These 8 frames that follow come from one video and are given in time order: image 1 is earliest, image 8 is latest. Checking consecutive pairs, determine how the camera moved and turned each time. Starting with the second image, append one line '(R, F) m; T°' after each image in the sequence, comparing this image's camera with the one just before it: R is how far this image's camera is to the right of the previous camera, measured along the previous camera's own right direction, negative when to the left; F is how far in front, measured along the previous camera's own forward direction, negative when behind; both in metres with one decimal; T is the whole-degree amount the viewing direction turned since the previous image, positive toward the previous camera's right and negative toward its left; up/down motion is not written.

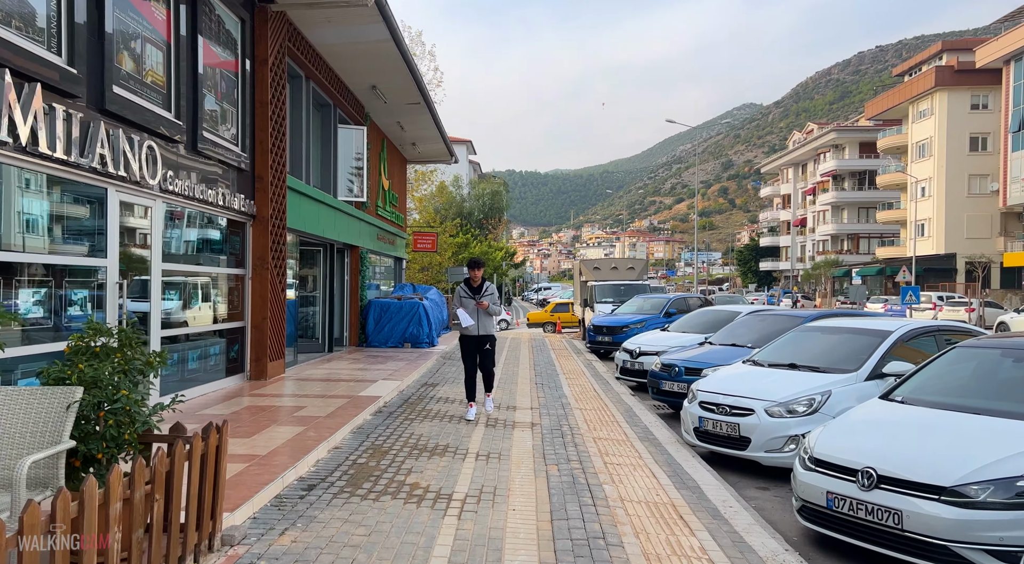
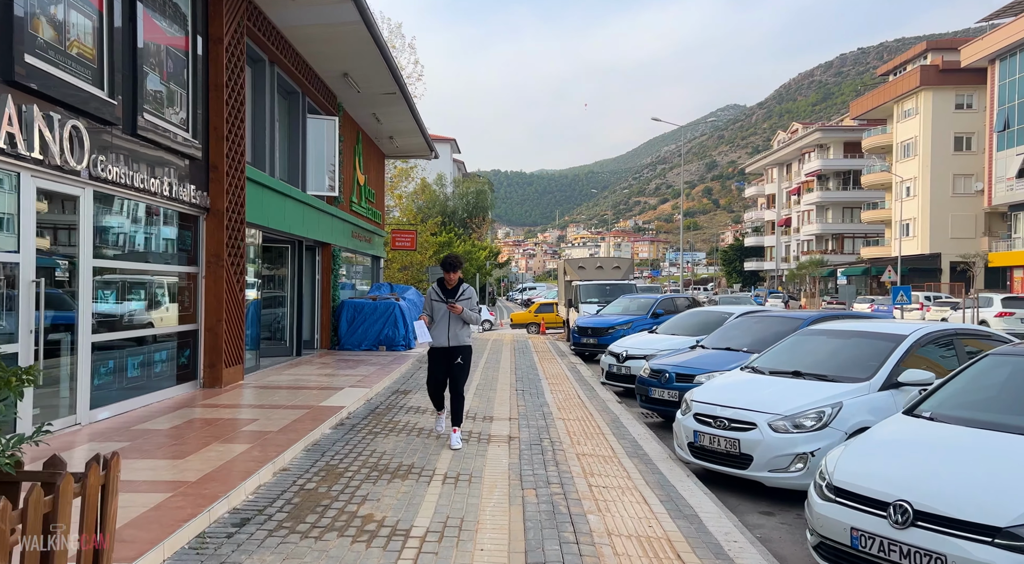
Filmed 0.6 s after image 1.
(+0.1, +0.8) m; +1°
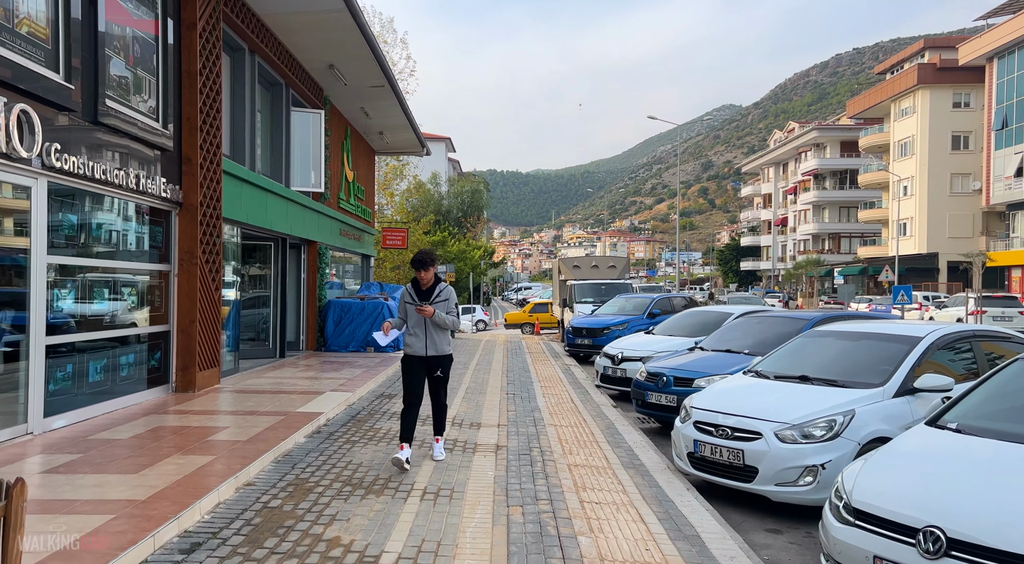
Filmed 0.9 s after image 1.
(+0.1, +0.5) m; 0°
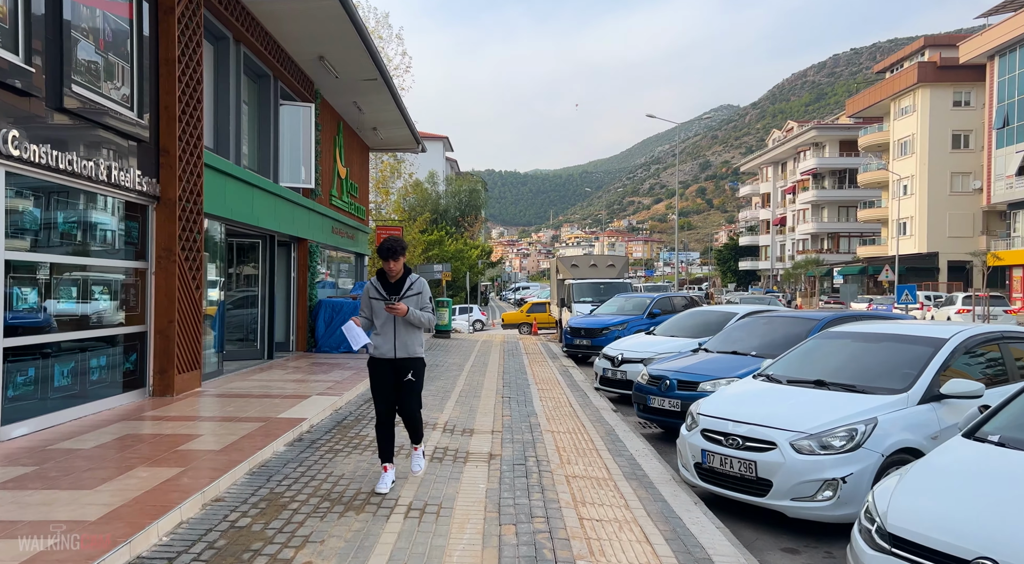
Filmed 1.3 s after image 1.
(0.0, +0.5) m; 0°
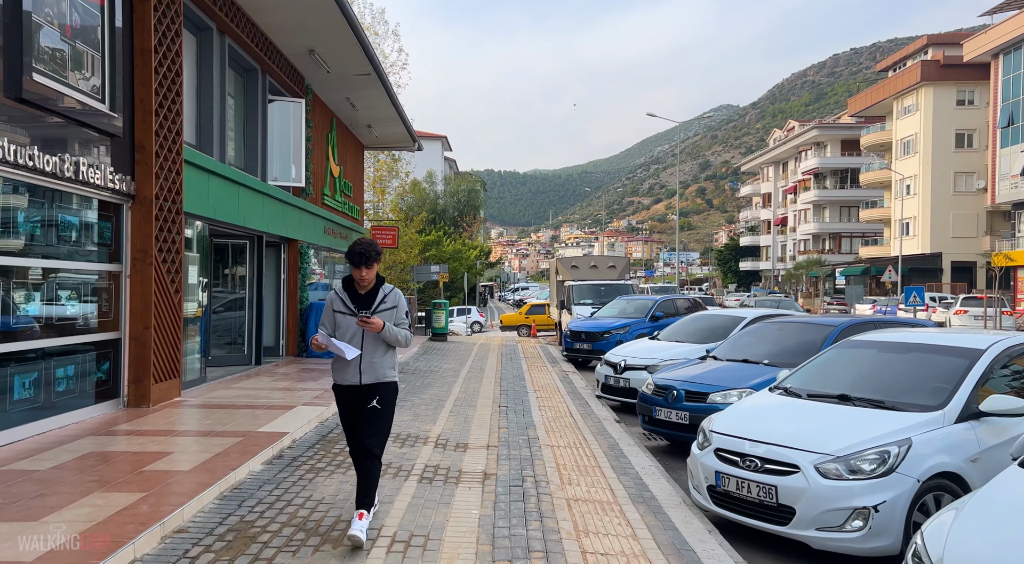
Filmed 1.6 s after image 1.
(0.0, +0.5) m; 0°
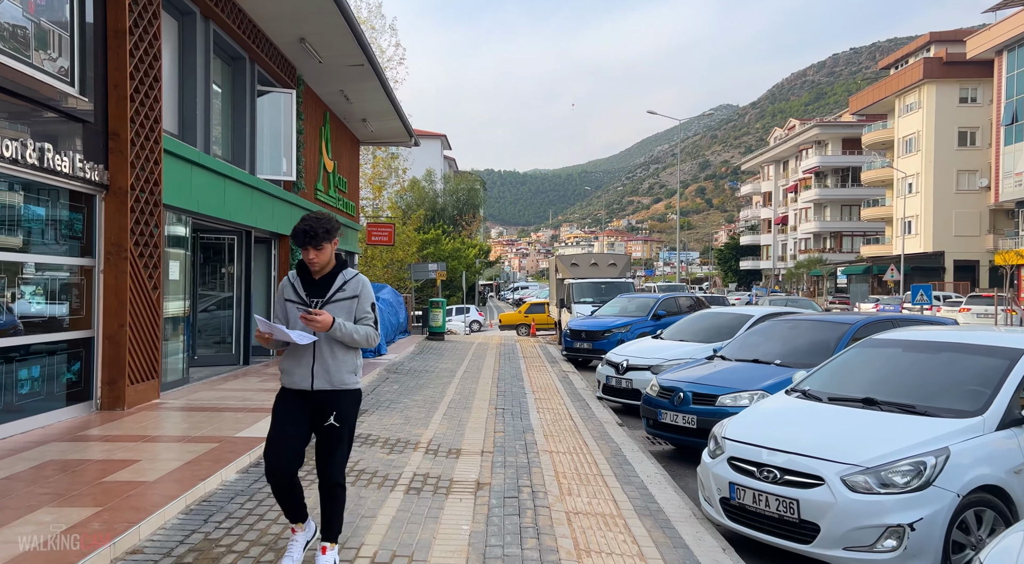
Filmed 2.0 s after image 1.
(0.0, +0.5) m; 0°
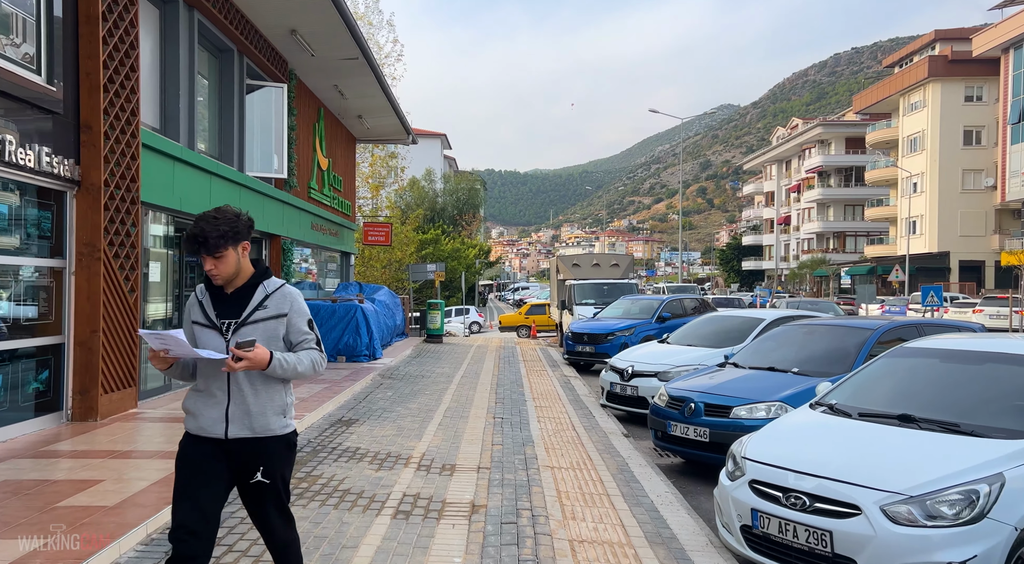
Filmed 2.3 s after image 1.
(0.0, +0.5) m; 0°
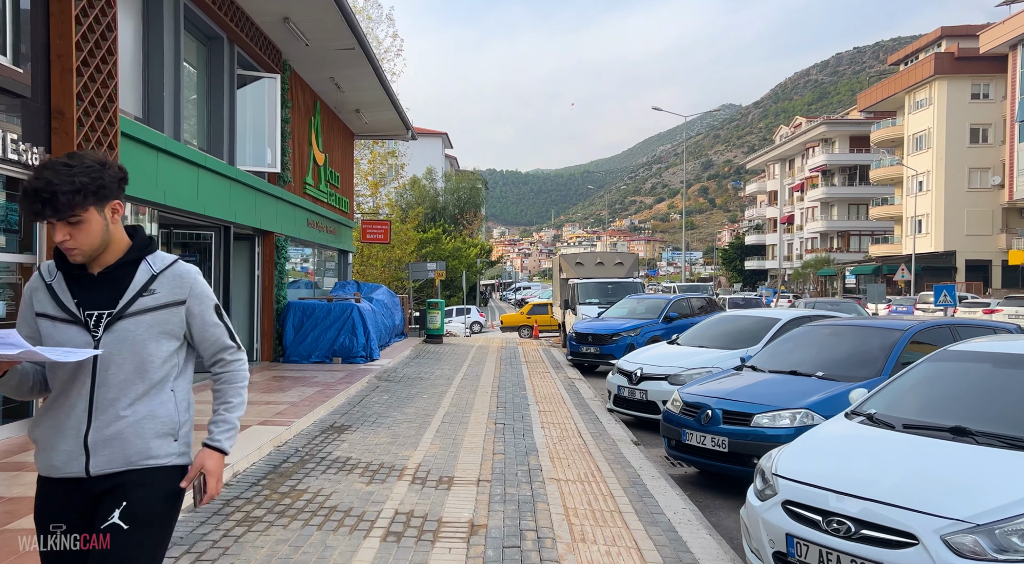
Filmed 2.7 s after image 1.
(0.0, +0.5) m; 0°
